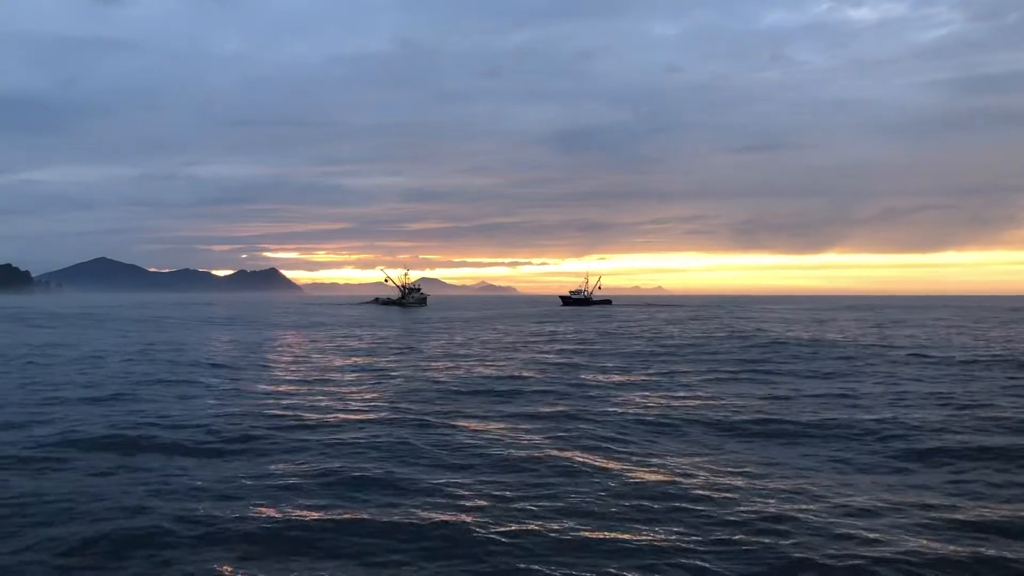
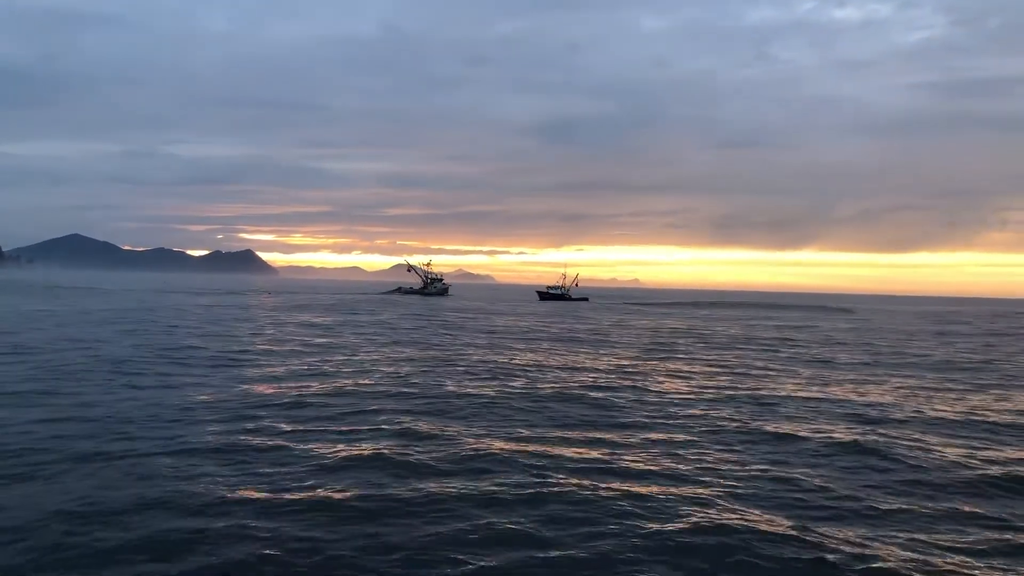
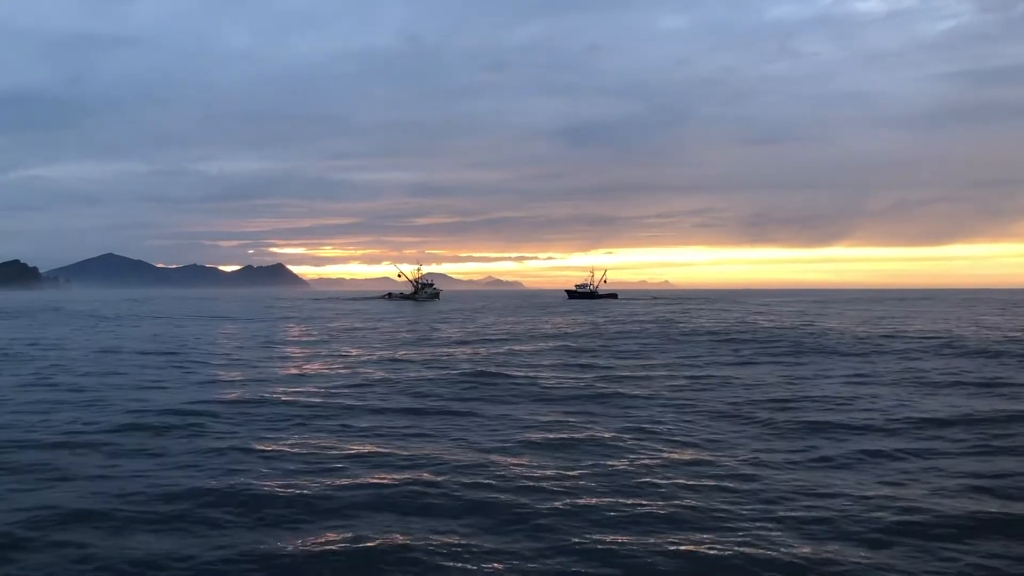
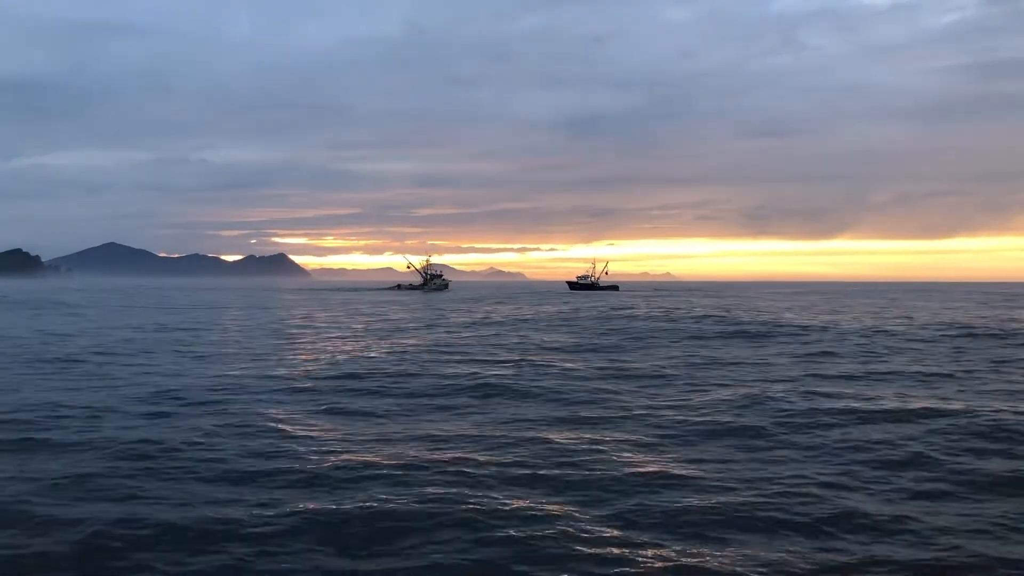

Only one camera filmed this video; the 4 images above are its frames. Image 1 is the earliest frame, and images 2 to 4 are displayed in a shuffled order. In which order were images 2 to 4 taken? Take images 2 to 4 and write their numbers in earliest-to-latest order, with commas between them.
3, 4, 2
